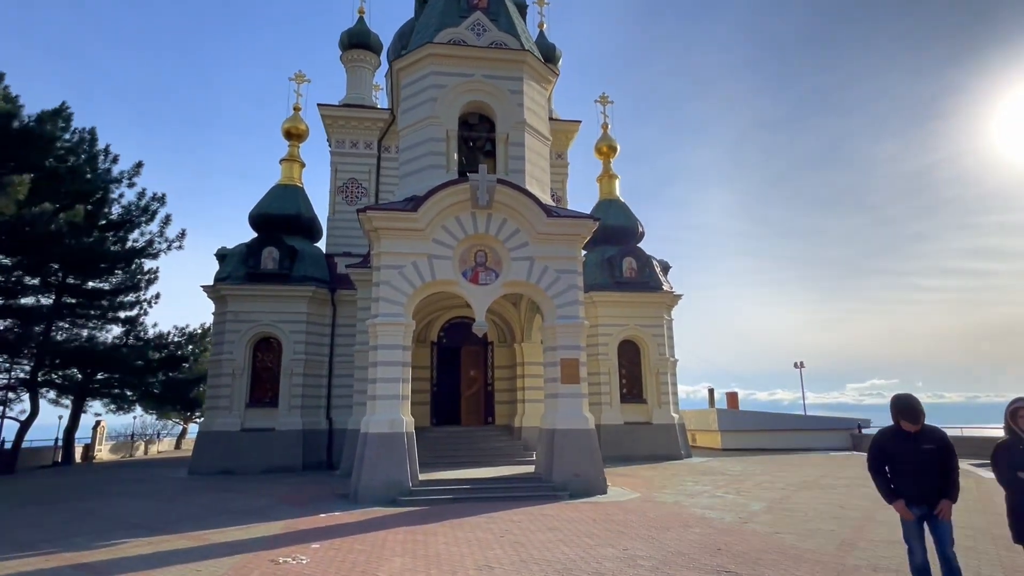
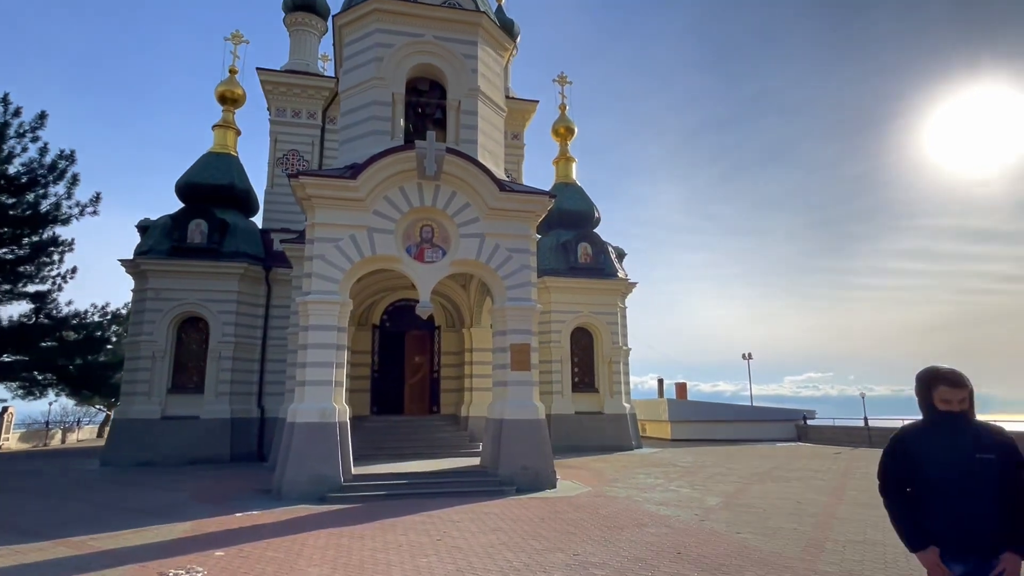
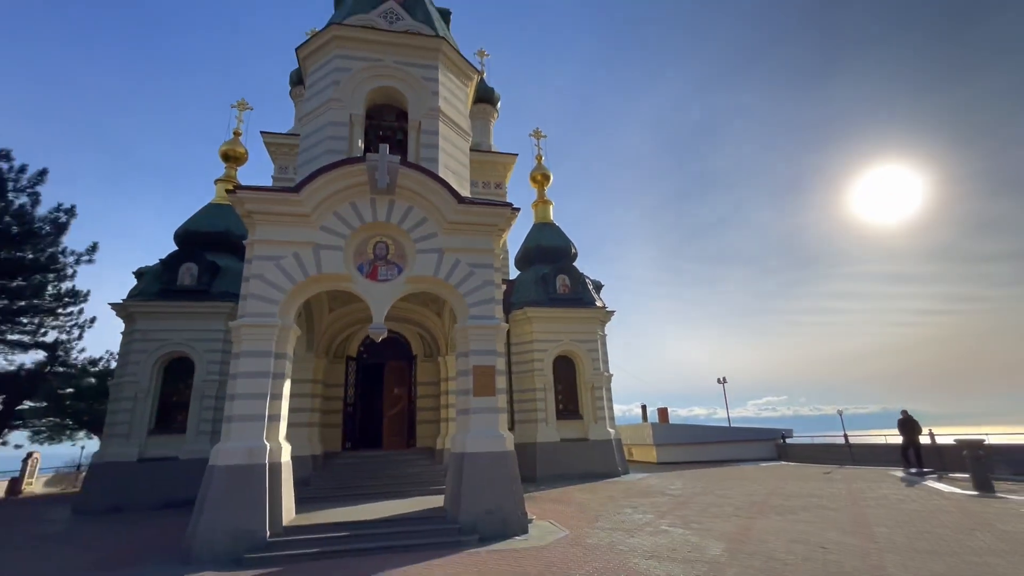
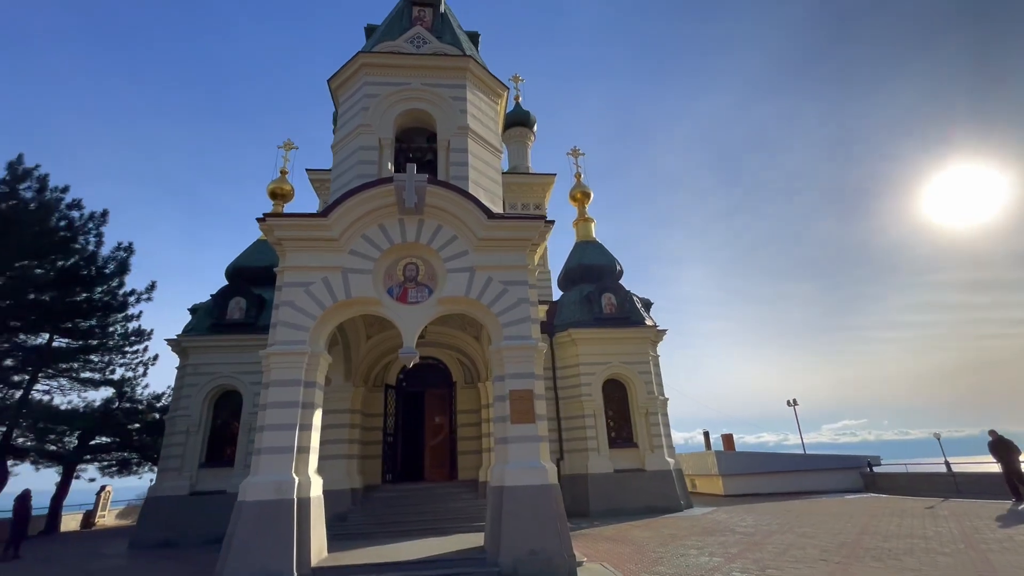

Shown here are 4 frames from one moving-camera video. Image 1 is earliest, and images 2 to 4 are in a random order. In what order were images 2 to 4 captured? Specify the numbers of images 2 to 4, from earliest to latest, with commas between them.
2, 3, 4
